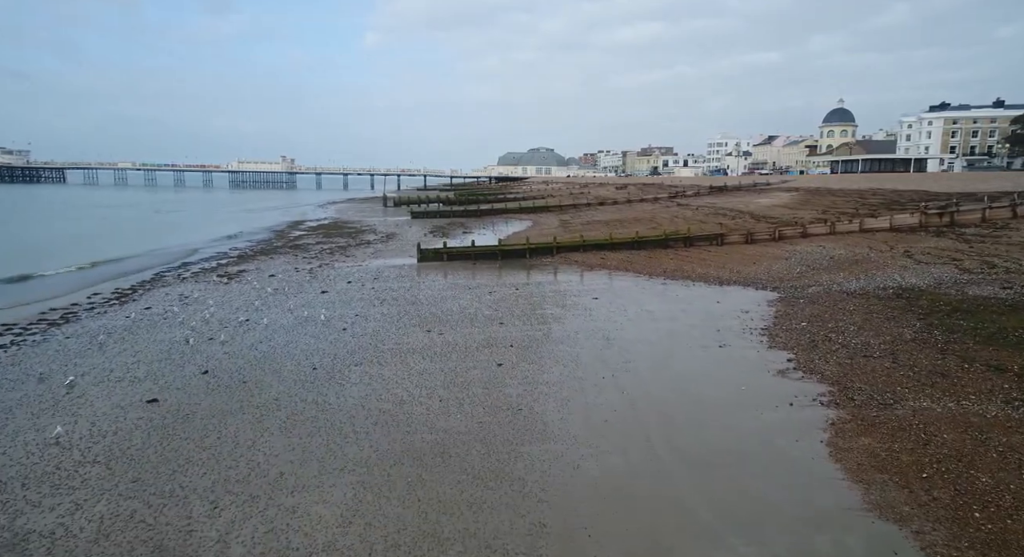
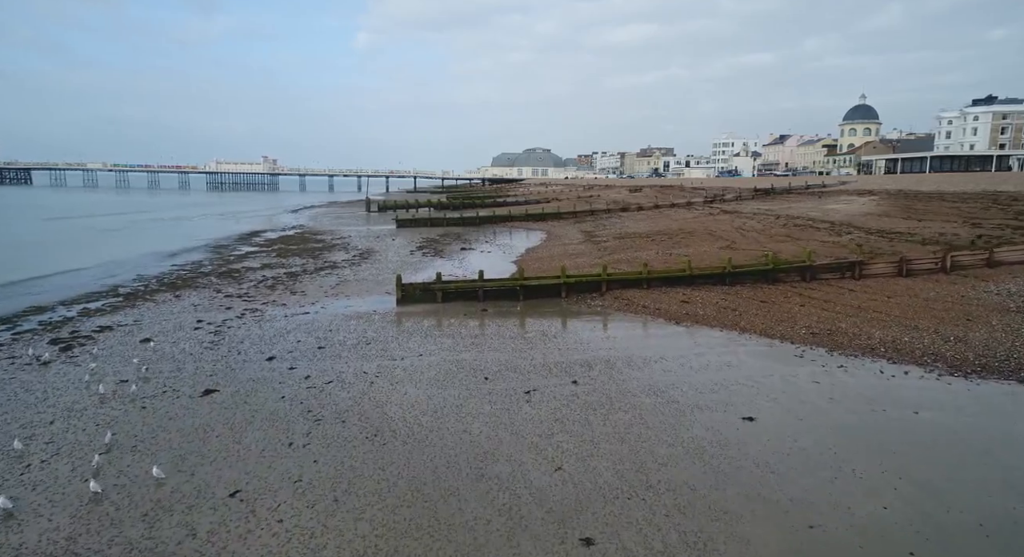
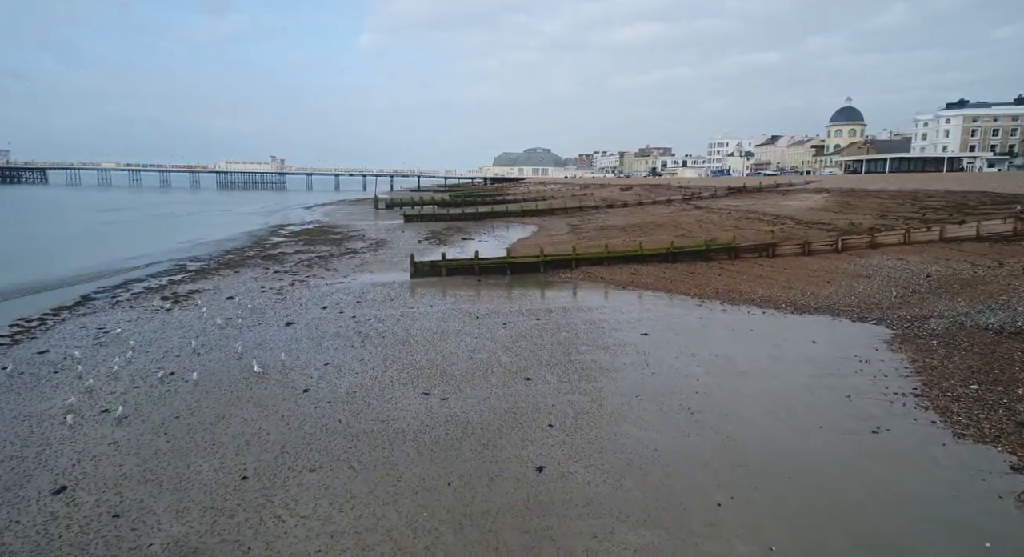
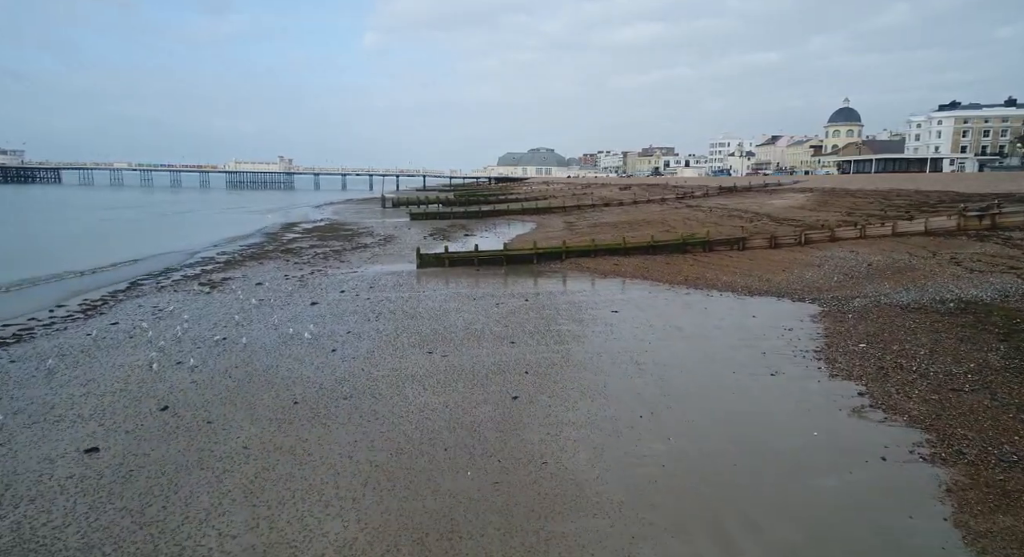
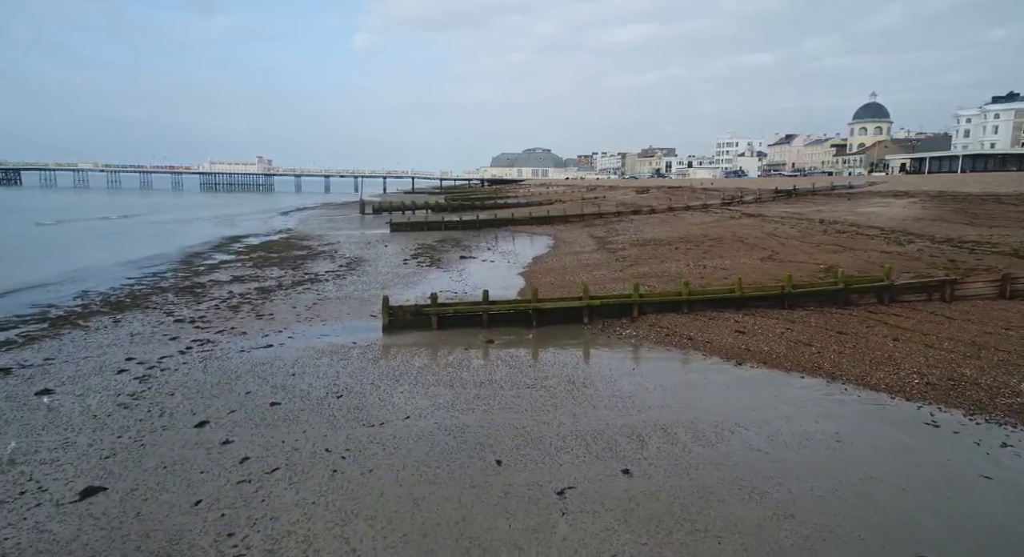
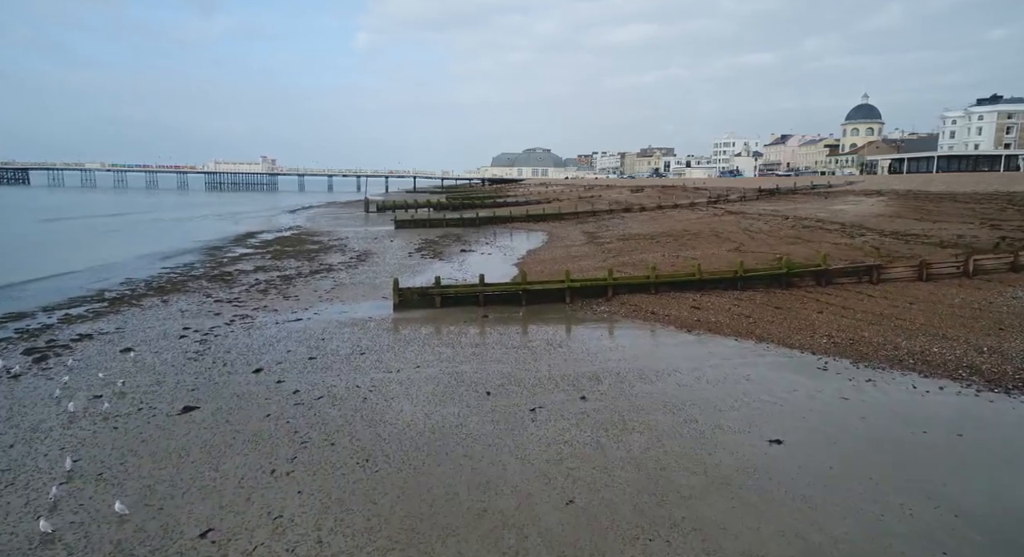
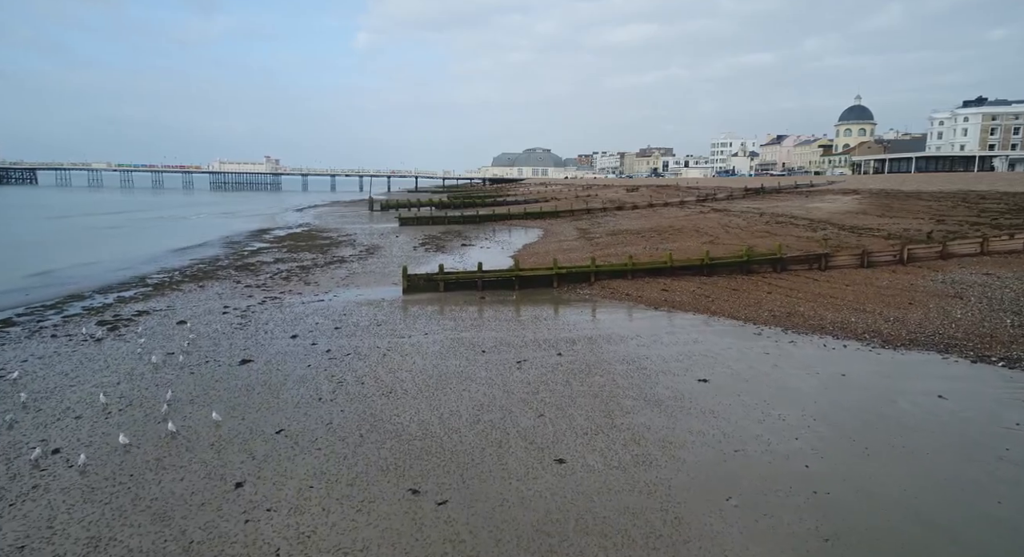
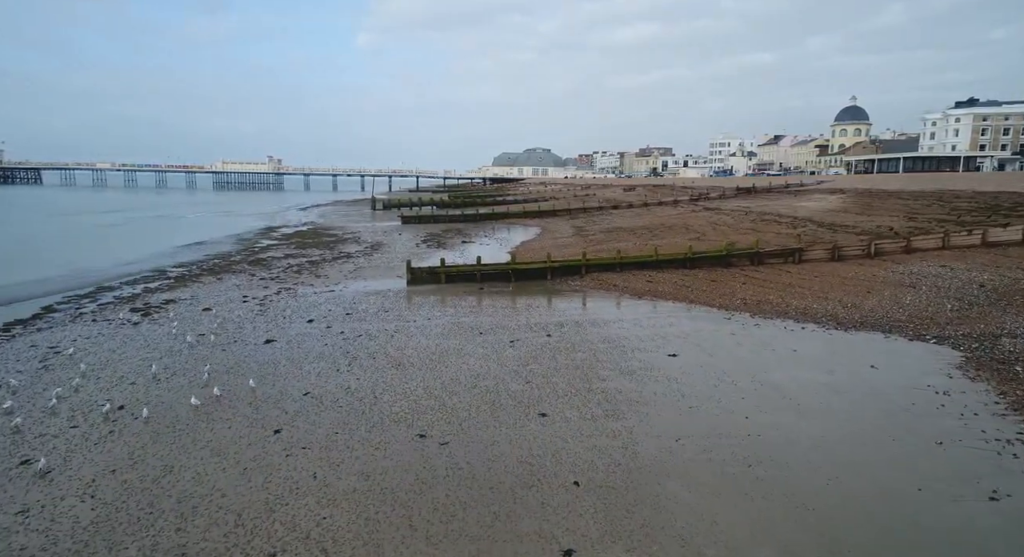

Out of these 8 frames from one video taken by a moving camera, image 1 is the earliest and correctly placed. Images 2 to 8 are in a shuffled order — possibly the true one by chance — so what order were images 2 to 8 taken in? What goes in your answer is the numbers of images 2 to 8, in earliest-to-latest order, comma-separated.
4, 3, 8, 7, 2, 6, 5
